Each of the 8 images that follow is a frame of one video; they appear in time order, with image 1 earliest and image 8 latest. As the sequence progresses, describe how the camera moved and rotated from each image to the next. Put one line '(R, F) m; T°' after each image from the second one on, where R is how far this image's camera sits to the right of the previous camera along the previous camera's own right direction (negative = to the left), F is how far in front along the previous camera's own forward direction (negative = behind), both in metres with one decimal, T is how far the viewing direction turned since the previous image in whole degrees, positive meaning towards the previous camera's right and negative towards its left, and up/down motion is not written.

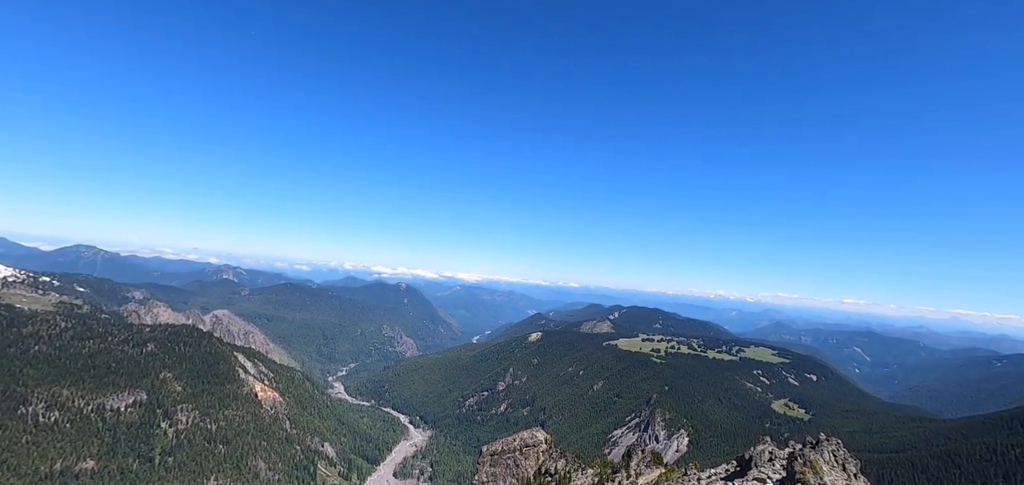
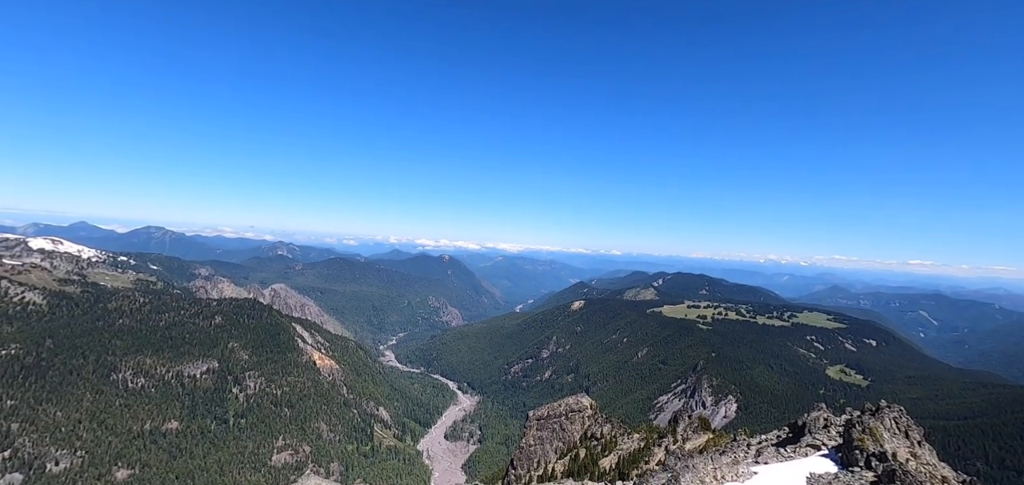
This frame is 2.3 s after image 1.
(-0.6, -0.2) m; -5°
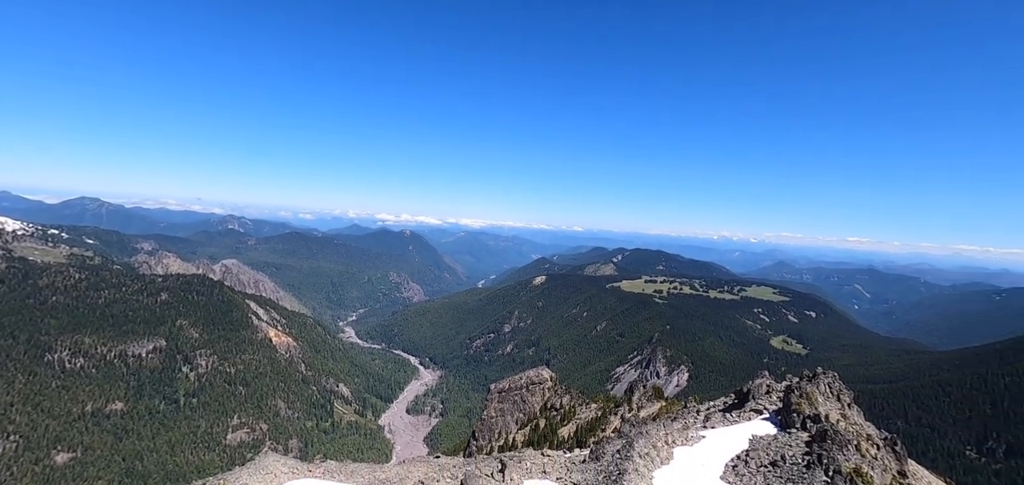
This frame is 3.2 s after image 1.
(+0.6, 0.0) m; +4°
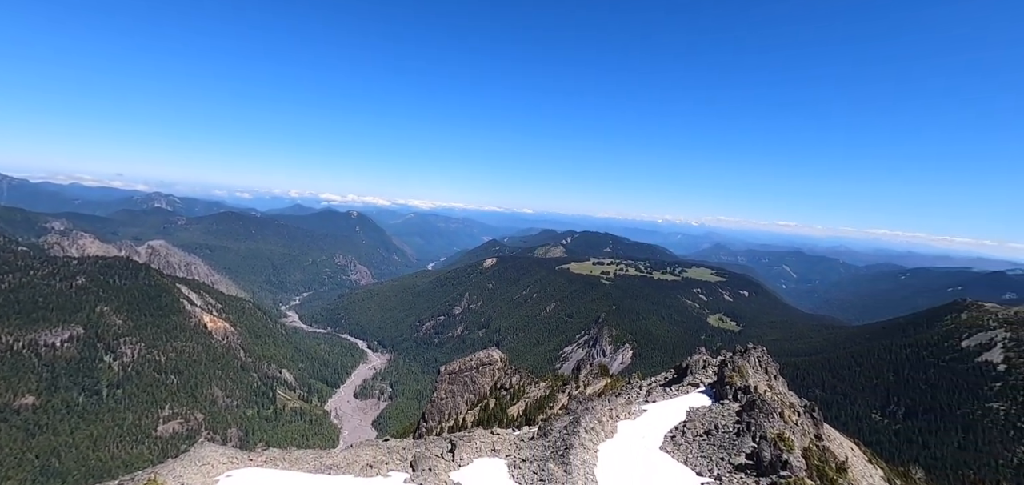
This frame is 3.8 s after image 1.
(+0.7, +0.3) m; +6°
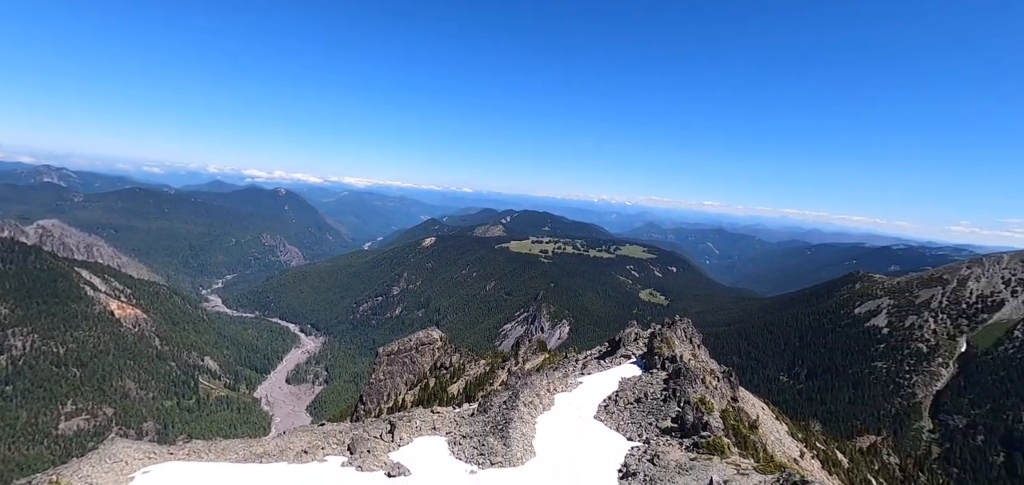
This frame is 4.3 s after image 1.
(+0.7, +1.0) m; +7°
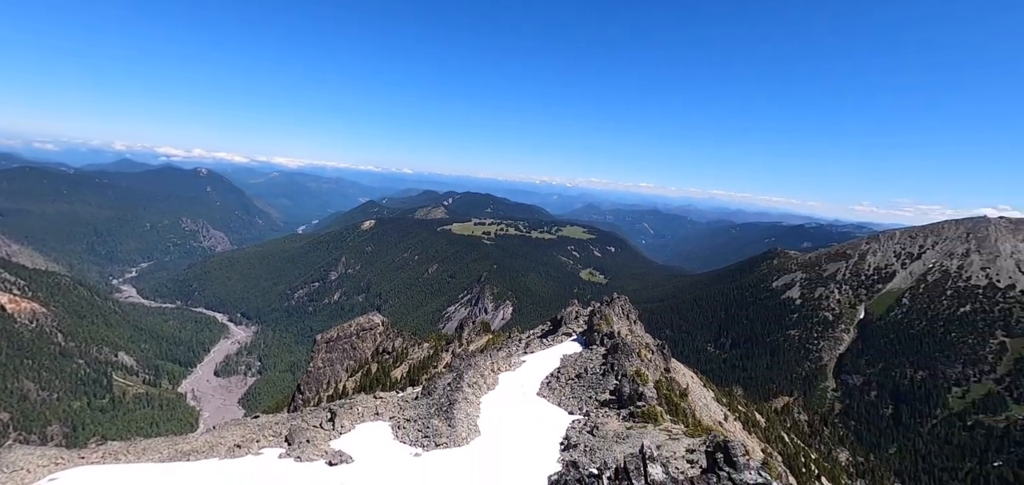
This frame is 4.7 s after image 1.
(+0.6, +1.9) m; +7°
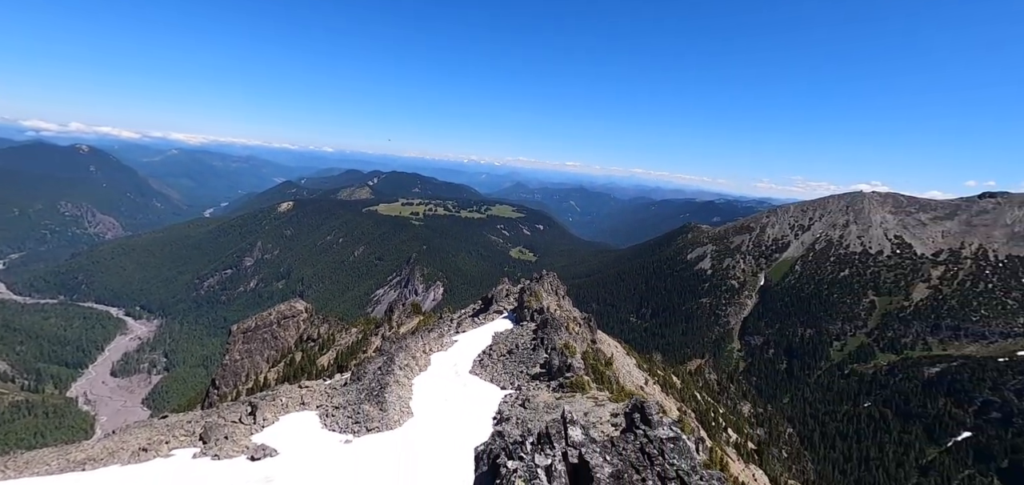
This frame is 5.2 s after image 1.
(+0.8, +2.1) m; +8°
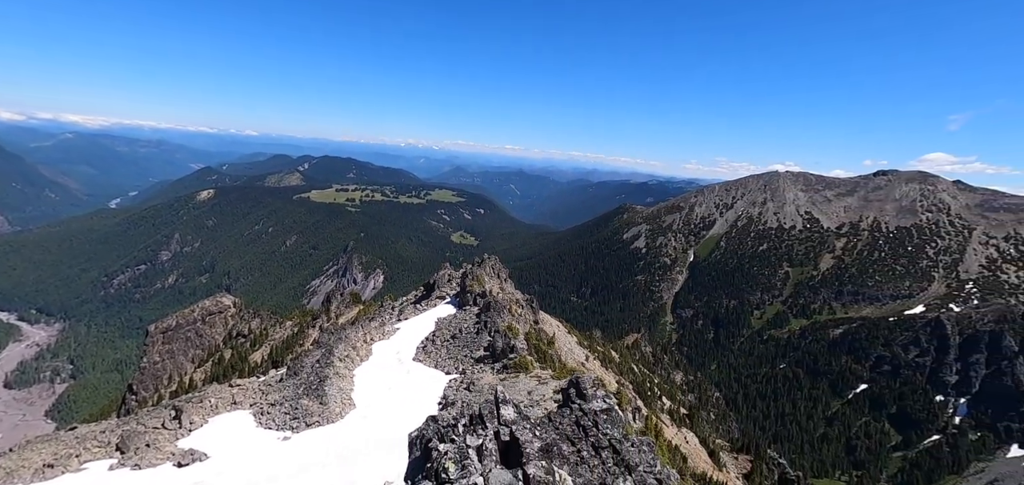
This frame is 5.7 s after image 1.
(+0.8, +0.3) m; +7°
